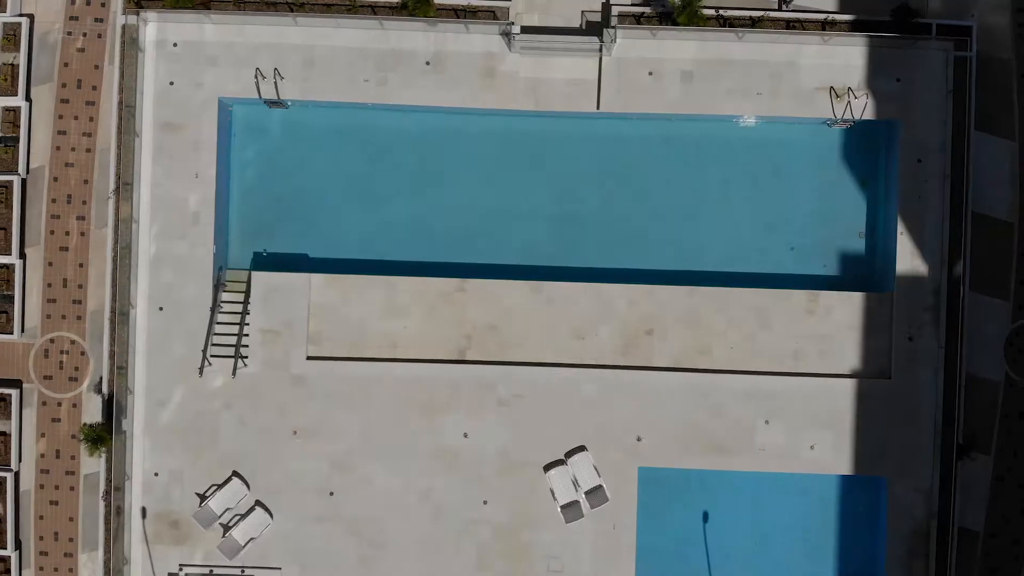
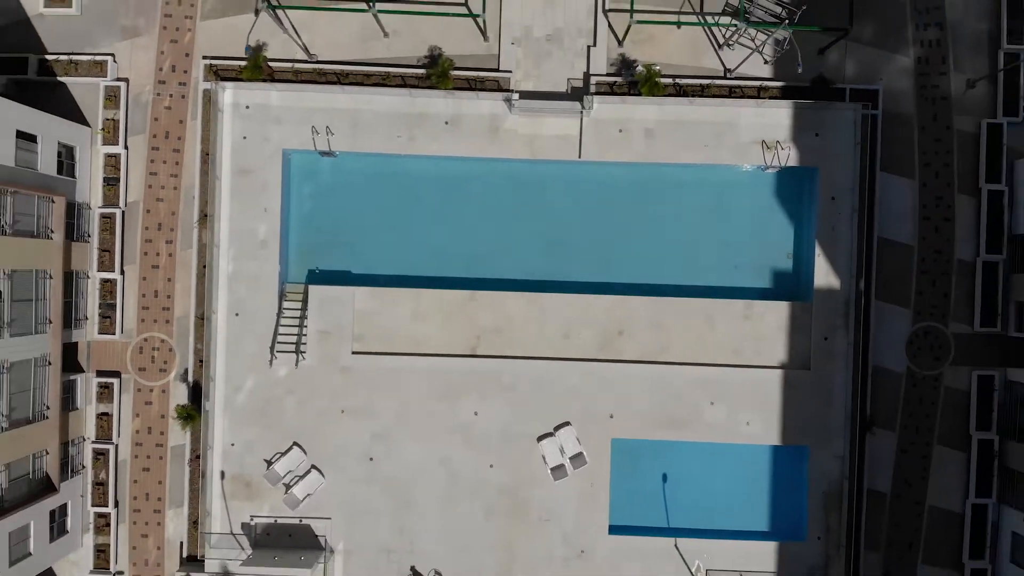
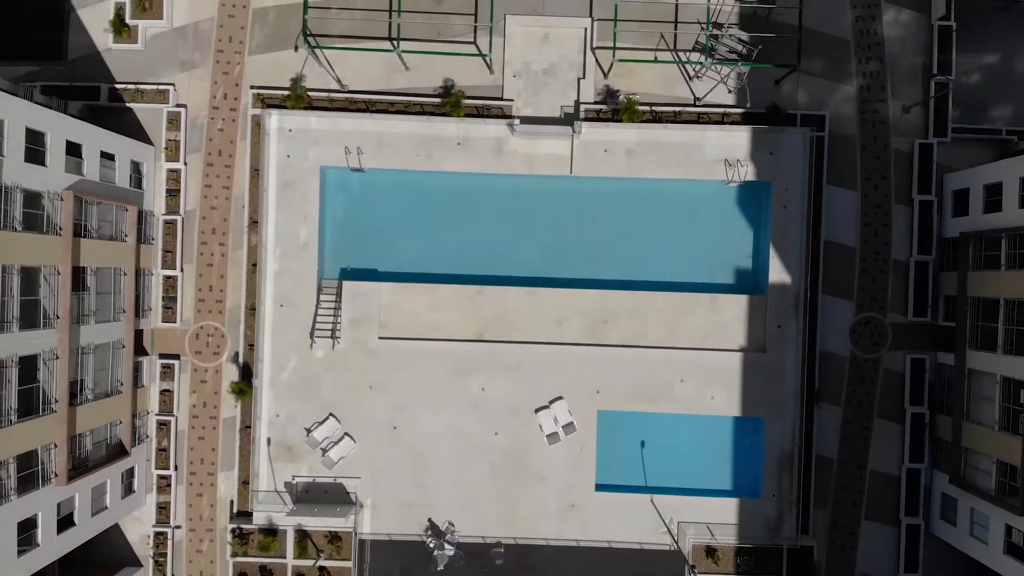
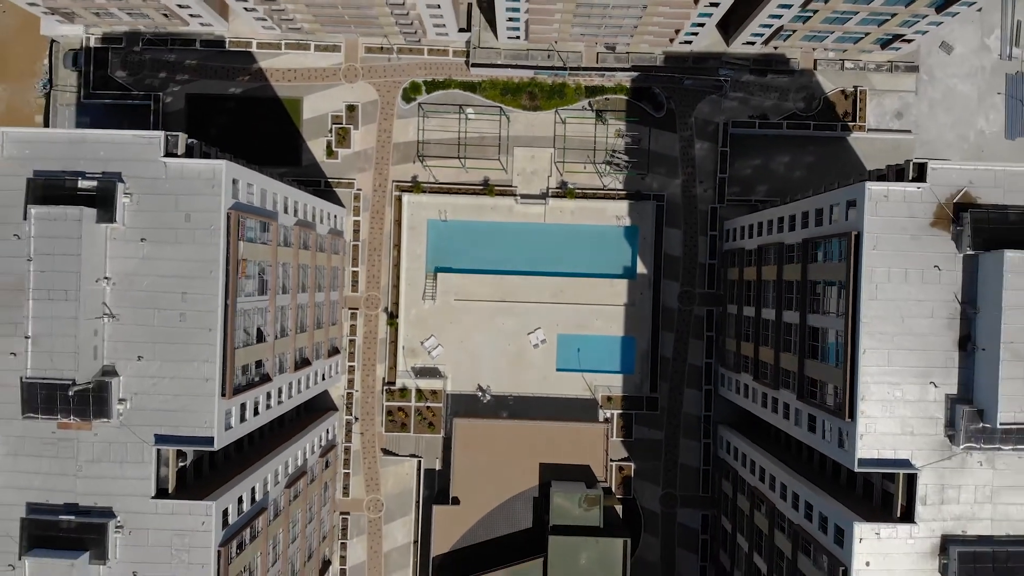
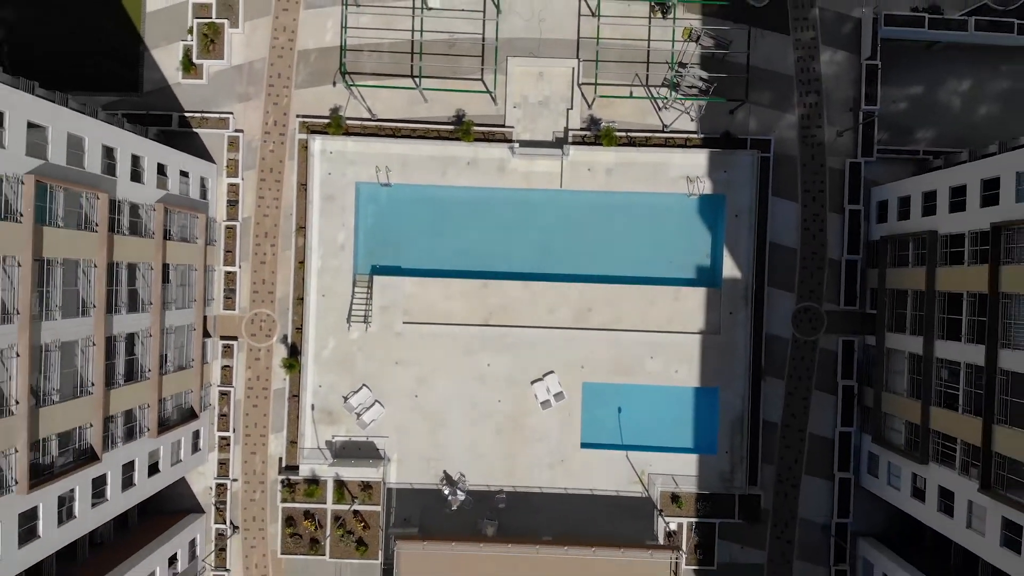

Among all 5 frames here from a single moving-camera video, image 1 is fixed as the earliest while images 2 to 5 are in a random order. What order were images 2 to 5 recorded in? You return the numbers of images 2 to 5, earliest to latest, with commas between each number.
2, 3, 5, 4
